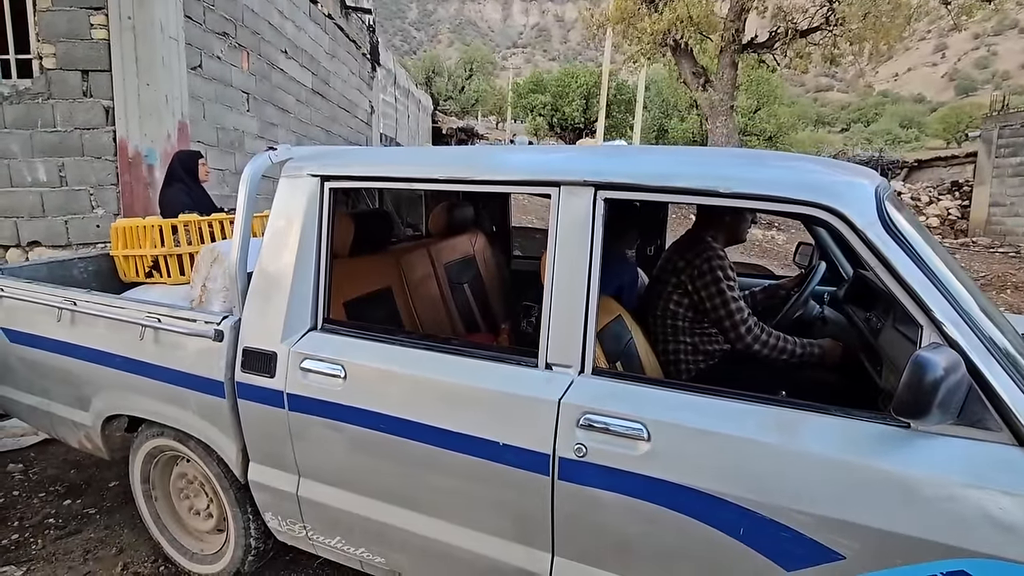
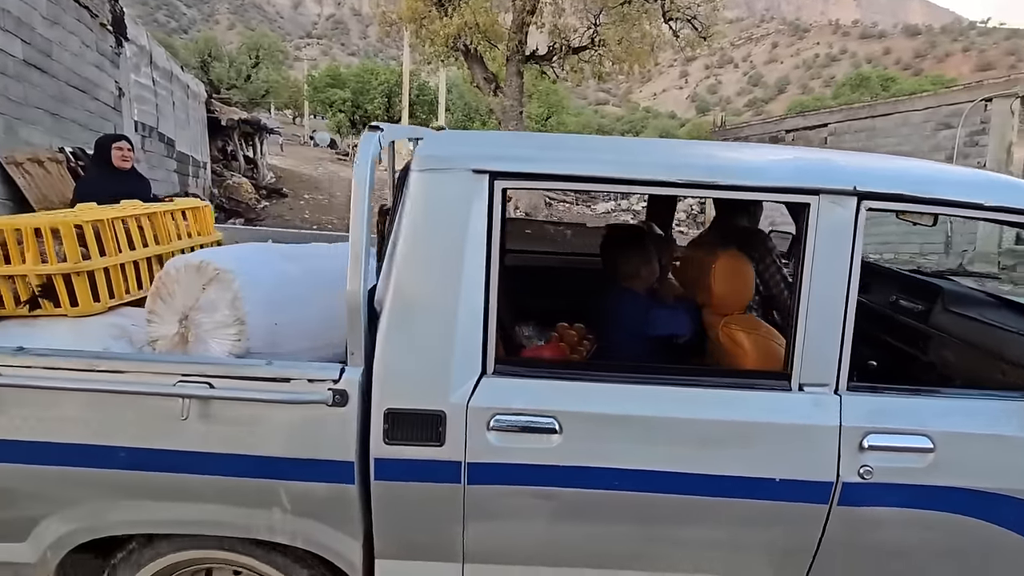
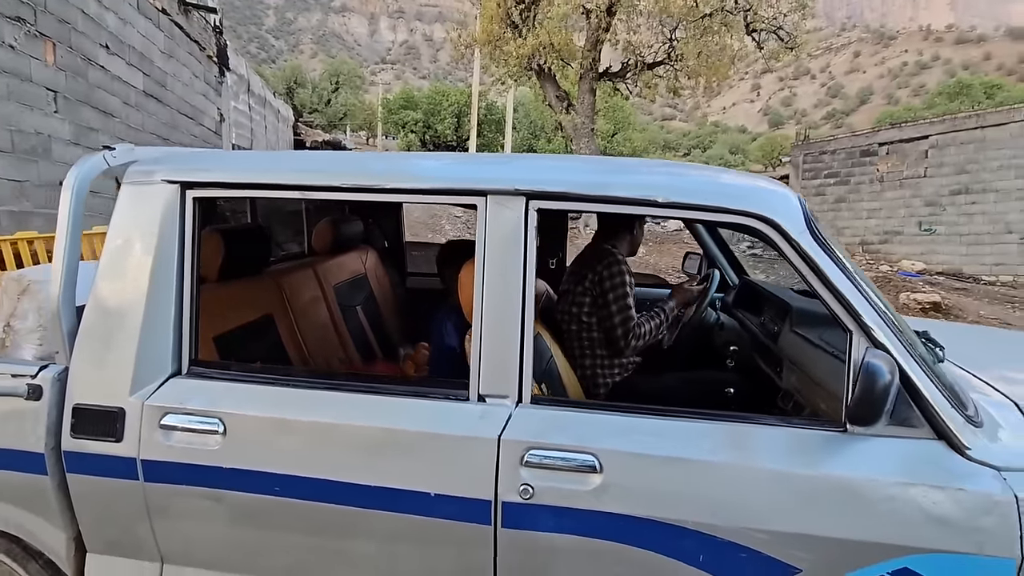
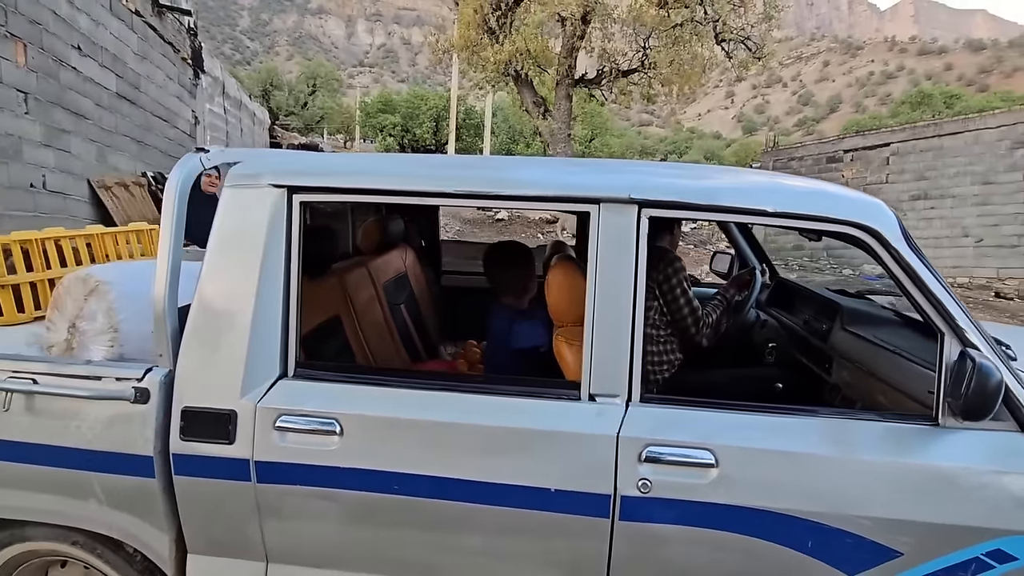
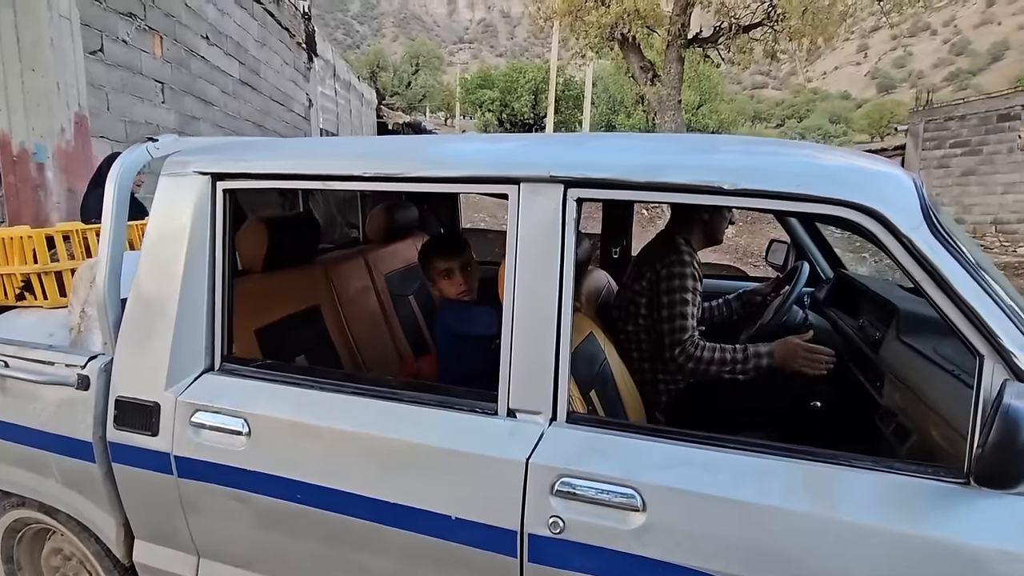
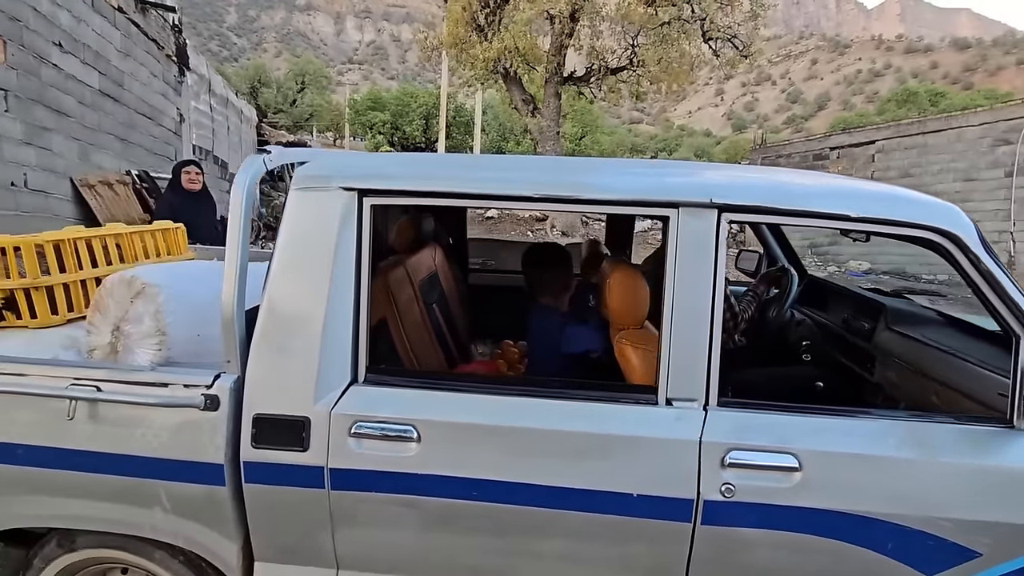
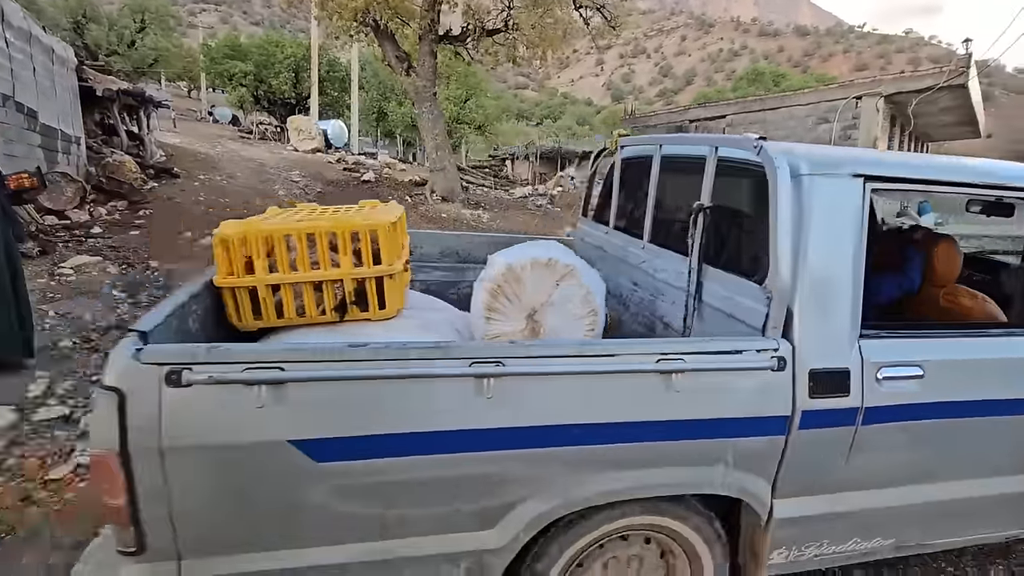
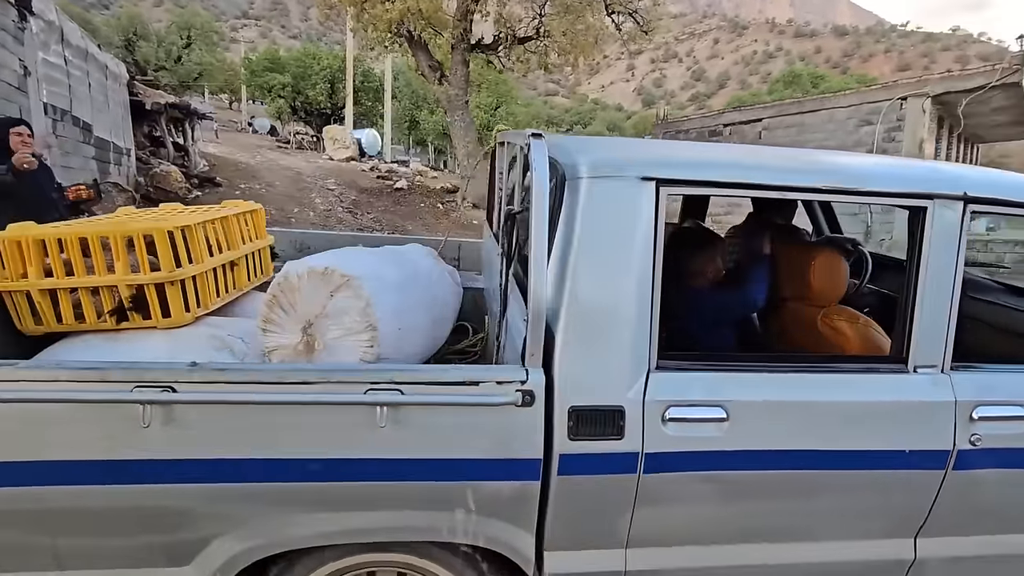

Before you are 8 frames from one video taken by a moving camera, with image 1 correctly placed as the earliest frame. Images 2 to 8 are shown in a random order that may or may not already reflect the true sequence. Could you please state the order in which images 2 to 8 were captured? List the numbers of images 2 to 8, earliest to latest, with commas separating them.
5, 3, 4, 6, 2, 8, 7
